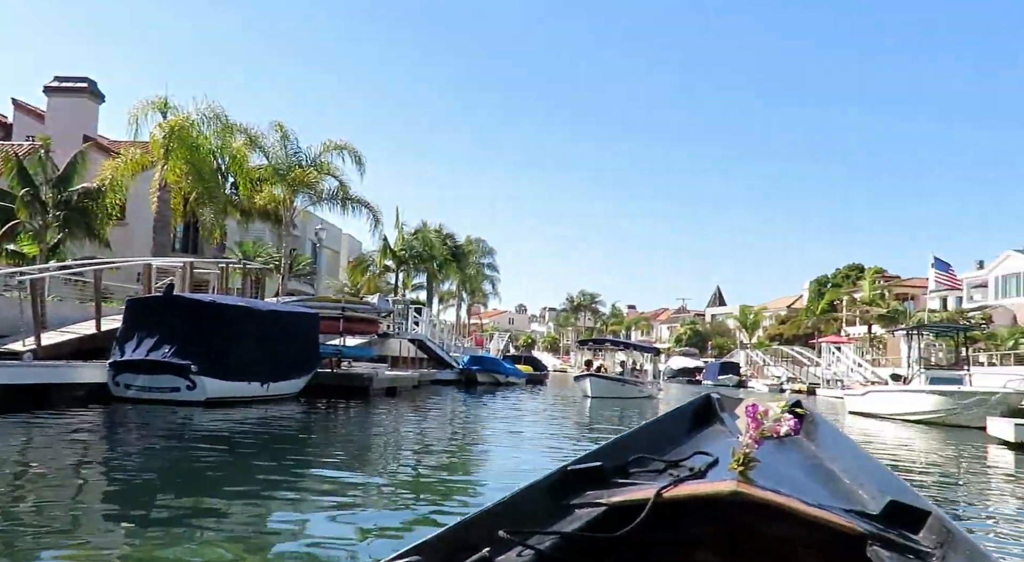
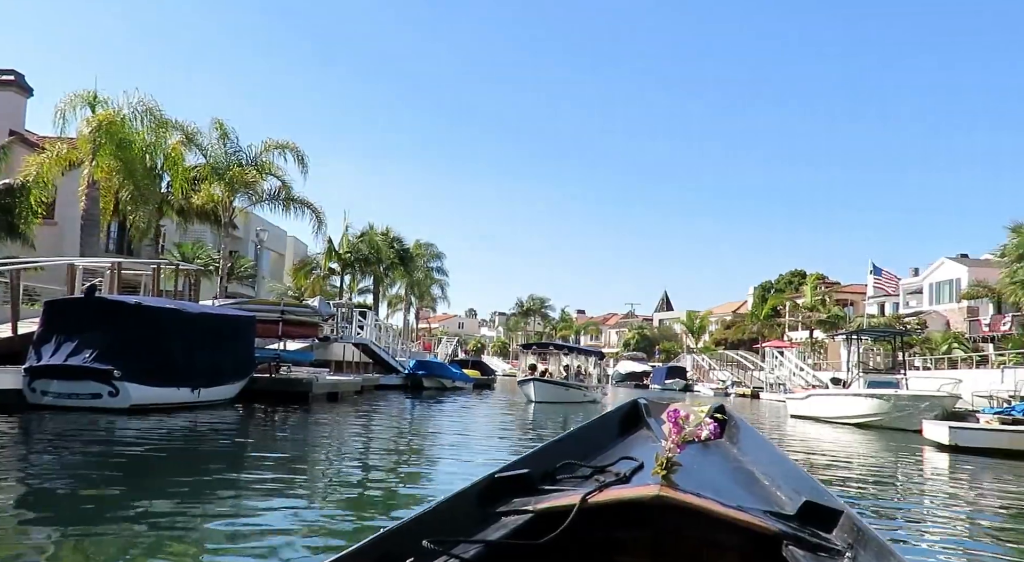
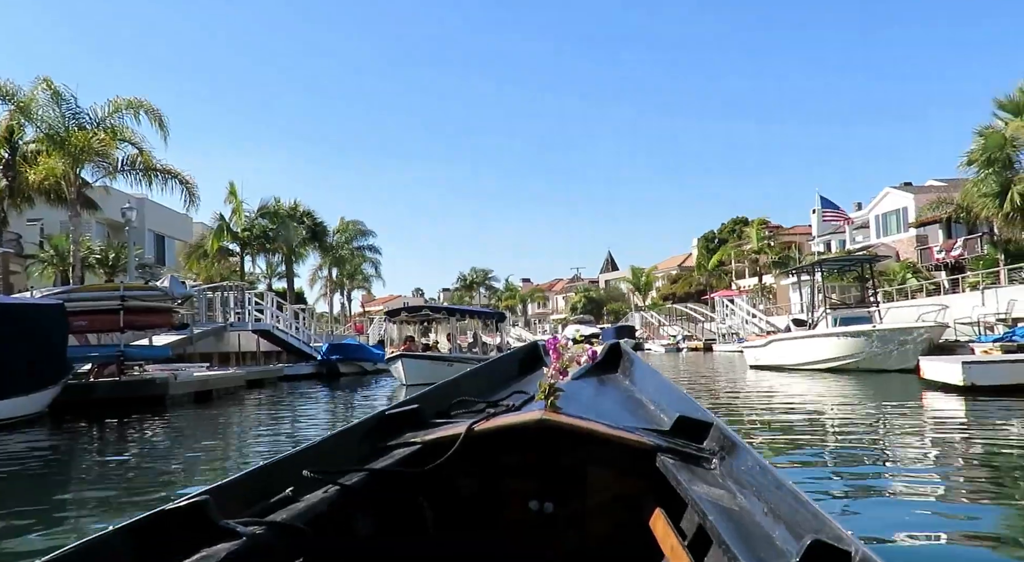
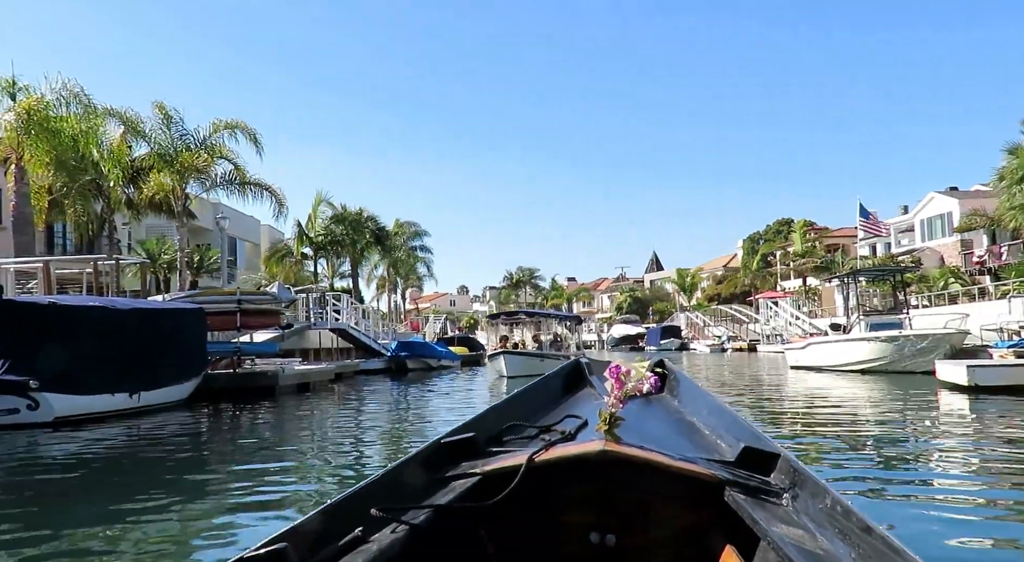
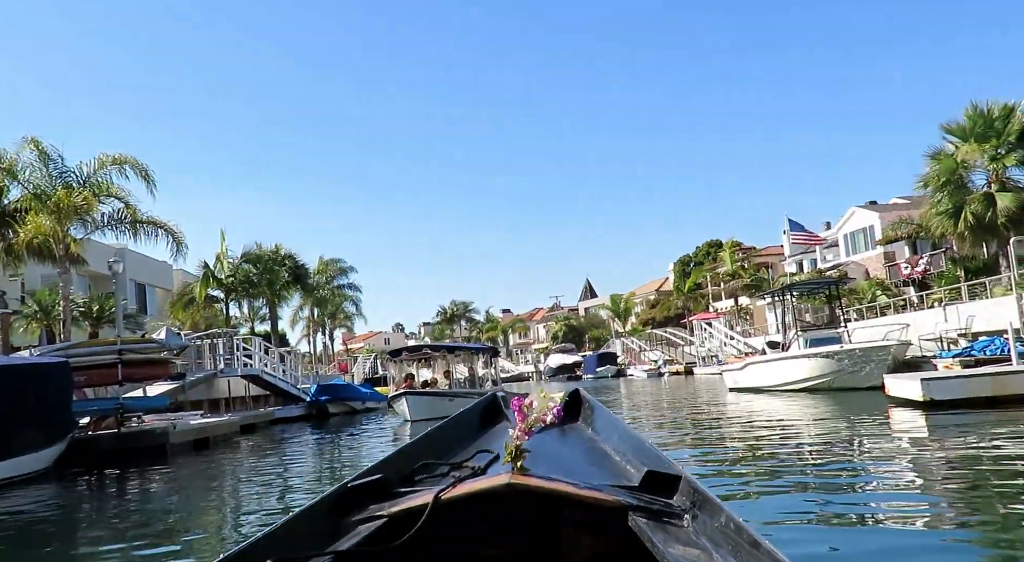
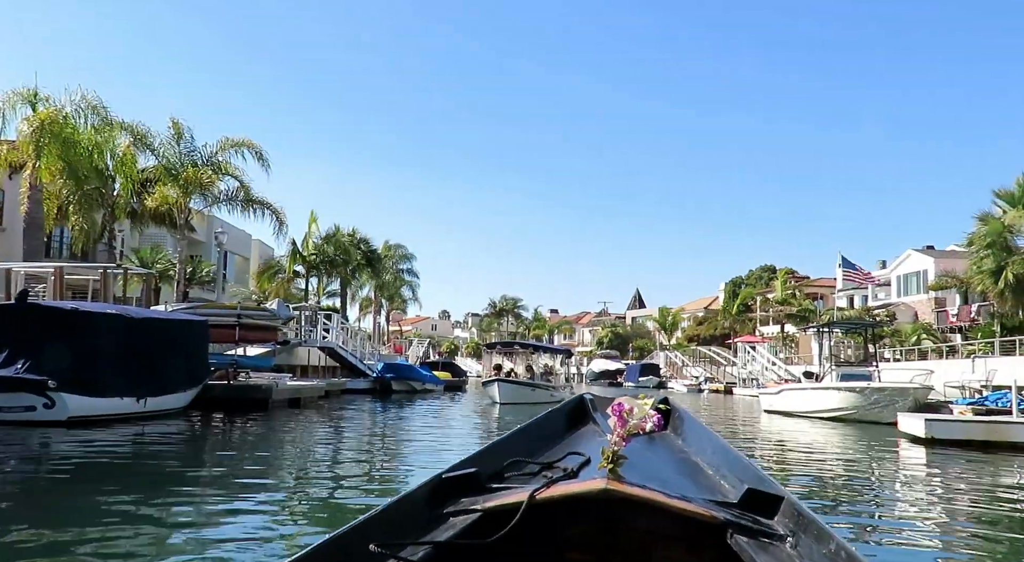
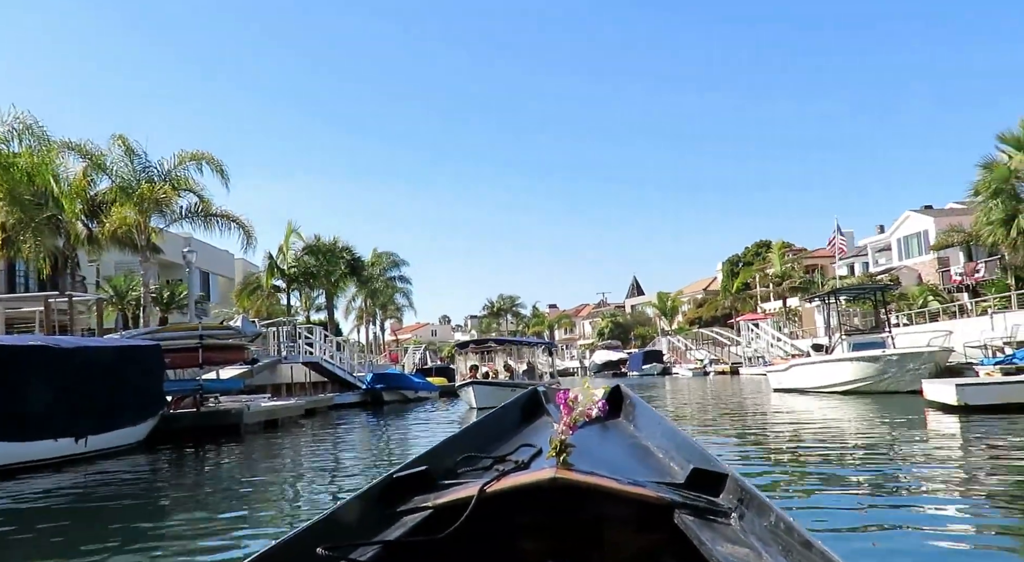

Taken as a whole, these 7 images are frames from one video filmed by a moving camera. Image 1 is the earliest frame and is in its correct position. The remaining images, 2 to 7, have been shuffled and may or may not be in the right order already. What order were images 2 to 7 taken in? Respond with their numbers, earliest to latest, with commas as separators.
2, 6, 4, 7, 5, 3
